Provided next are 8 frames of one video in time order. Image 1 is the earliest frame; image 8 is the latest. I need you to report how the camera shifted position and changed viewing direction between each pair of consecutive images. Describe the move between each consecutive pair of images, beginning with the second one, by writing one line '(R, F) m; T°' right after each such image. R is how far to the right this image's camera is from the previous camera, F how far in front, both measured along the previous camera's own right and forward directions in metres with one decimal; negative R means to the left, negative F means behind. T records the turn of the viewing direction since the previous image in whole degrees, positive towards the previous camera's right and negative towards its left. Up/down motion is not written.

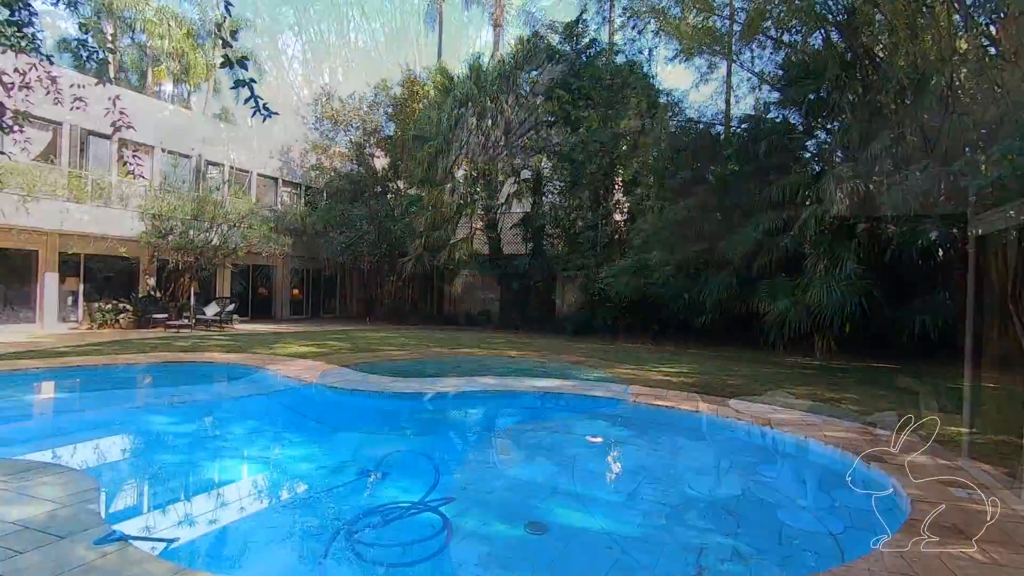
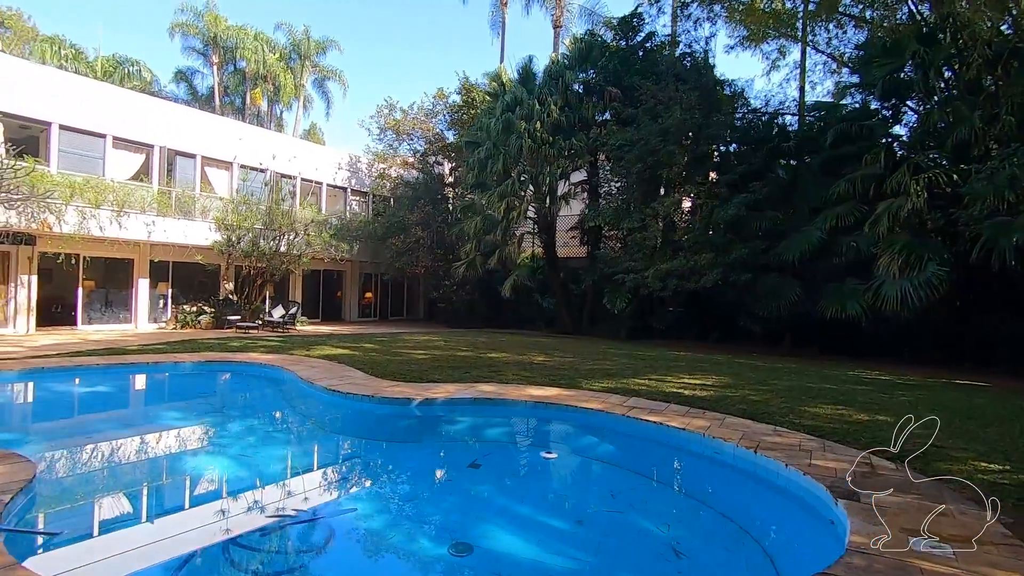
(+1.2, +0.2) m; -10°
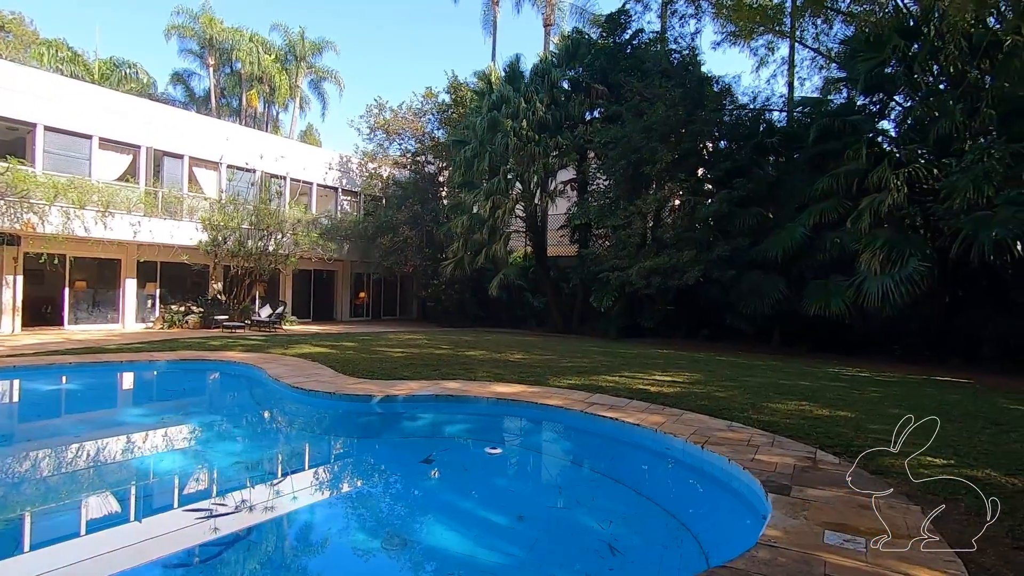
(+0.5, 0.0) m; -1°
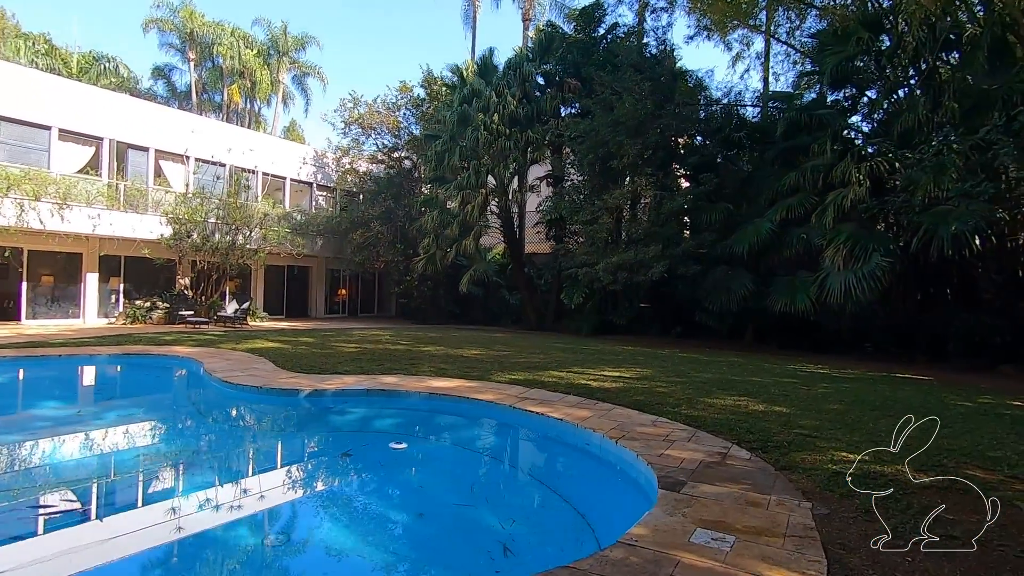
(+0.7, +0.2) m; 0°
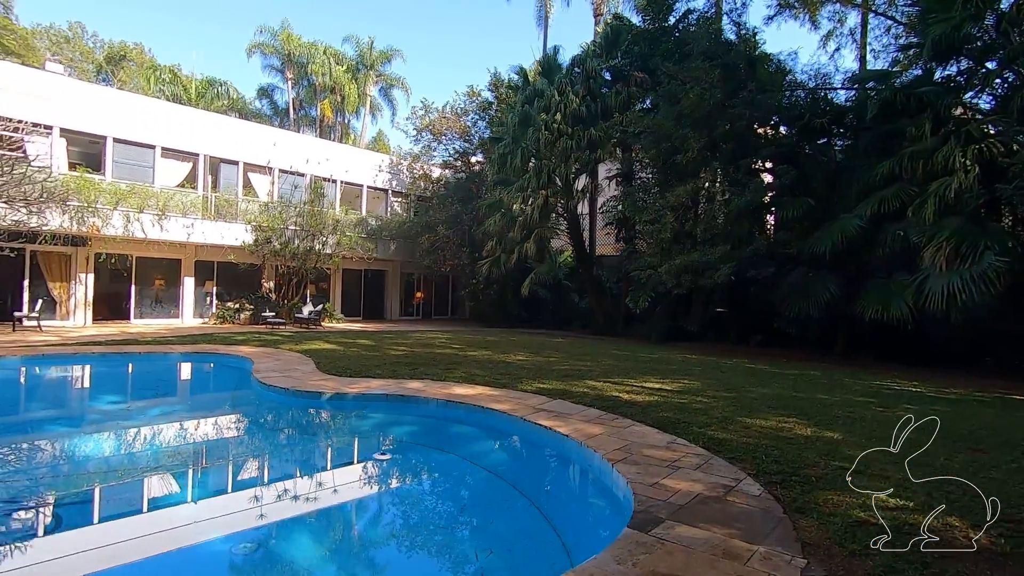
(+0.7, +0.4) m; -10°
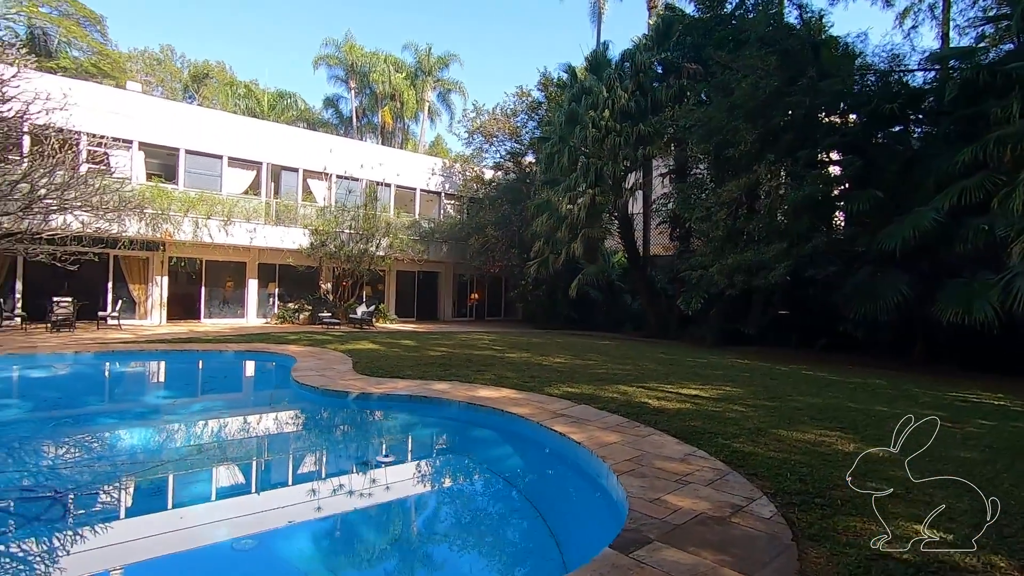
(+0.4, +0.2) m; -7°
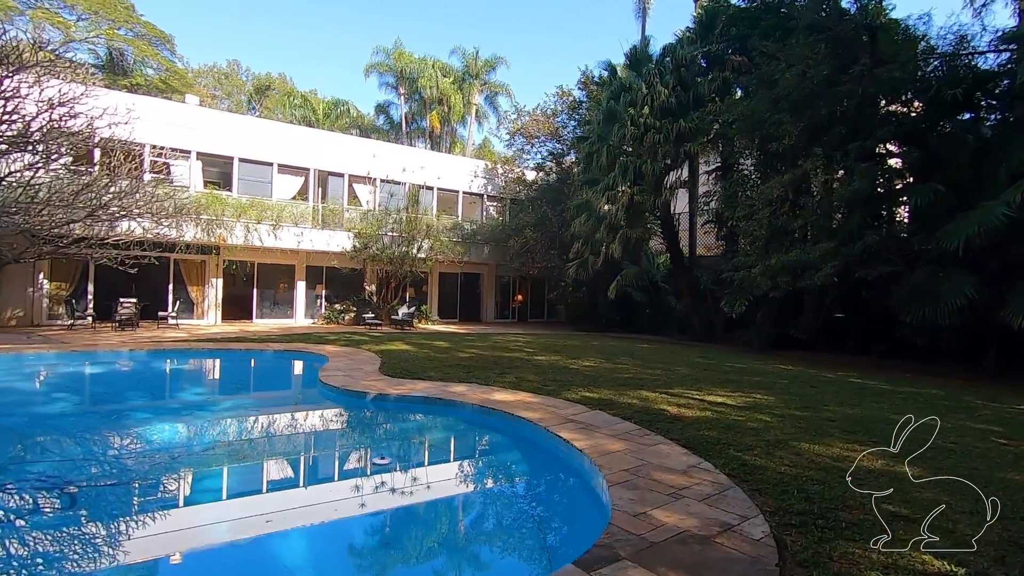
(+0.4, +0.1) m; -6°
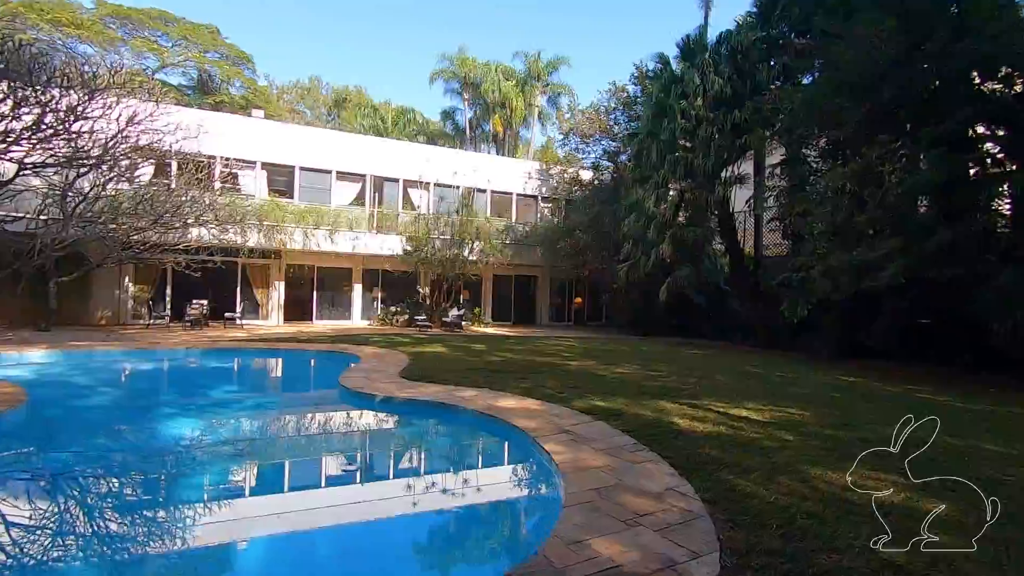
(+0.7, +0.3) m; -8°
